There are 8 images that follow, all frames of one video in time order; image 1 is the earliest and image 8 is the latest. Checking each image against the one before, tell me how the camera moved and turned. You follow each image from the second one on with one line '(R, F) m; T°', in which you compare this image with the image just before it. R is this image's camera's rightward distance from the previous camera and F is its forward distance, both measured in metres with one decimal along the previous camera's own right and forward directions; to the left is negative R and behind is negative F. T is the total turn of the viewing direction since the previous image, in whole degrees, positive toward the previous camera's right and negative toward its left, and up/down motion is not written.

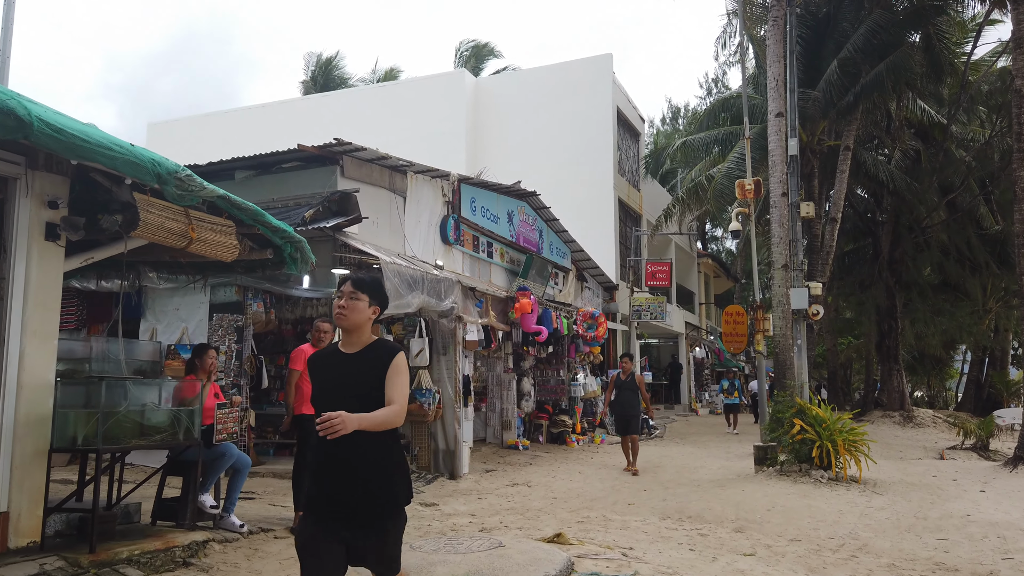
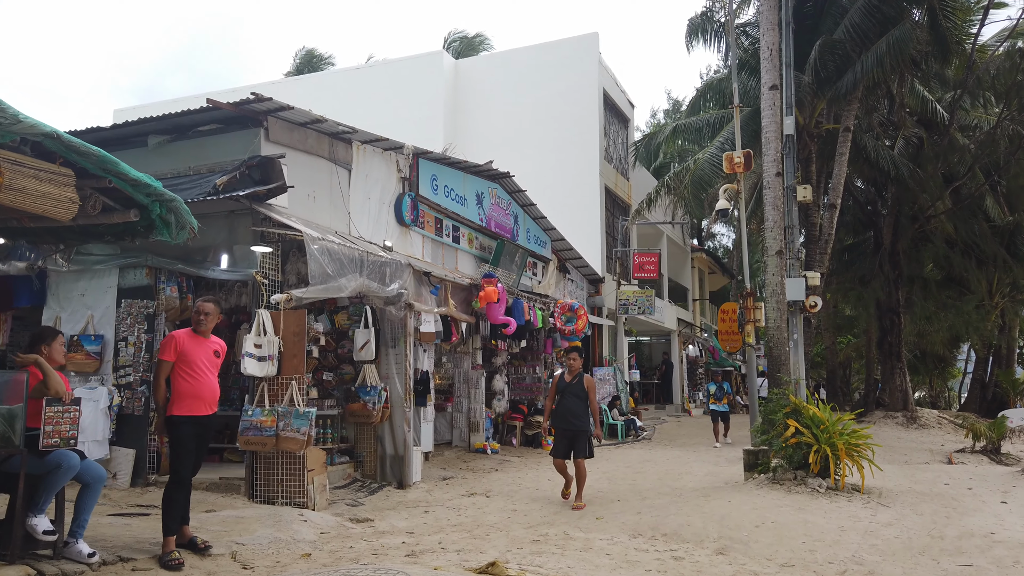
(+0.5, +1.2) m; 0°
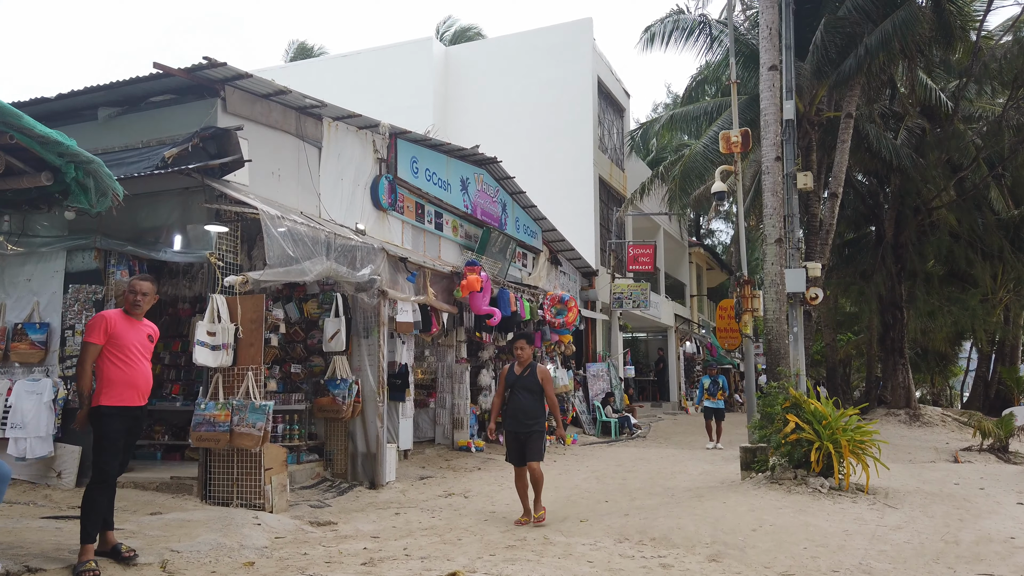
(+0.2, +0.6) m; 0°
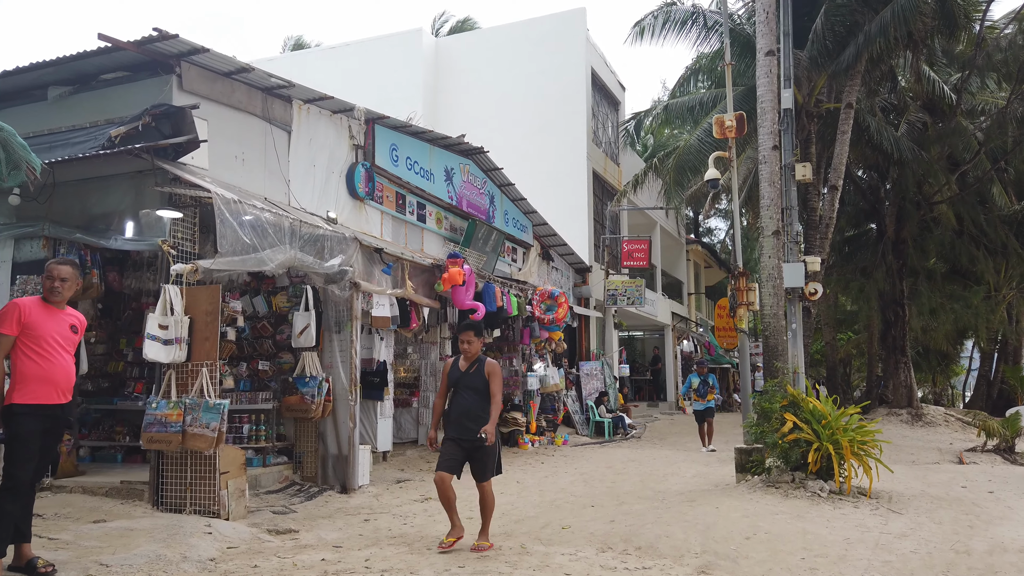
(+0.2, +0.5) m; 0°
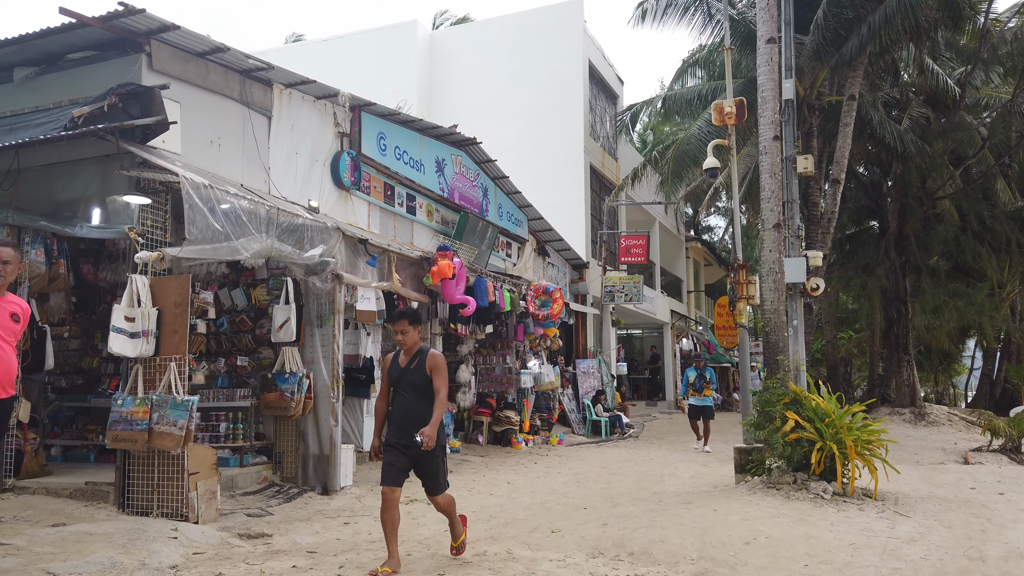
(+0.1, +0.3) m; 0°
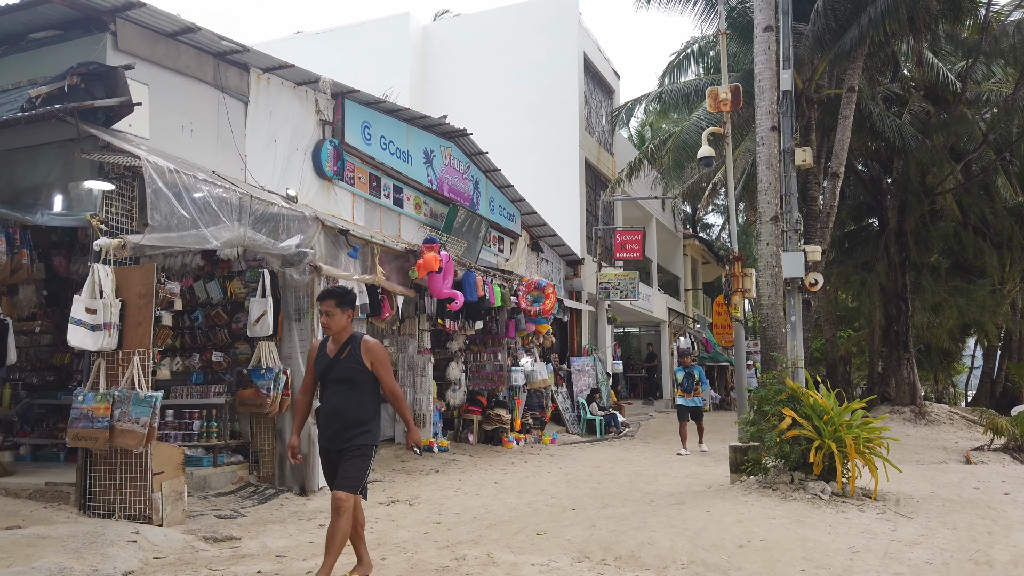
(+0.1, +0.3) m; 0°
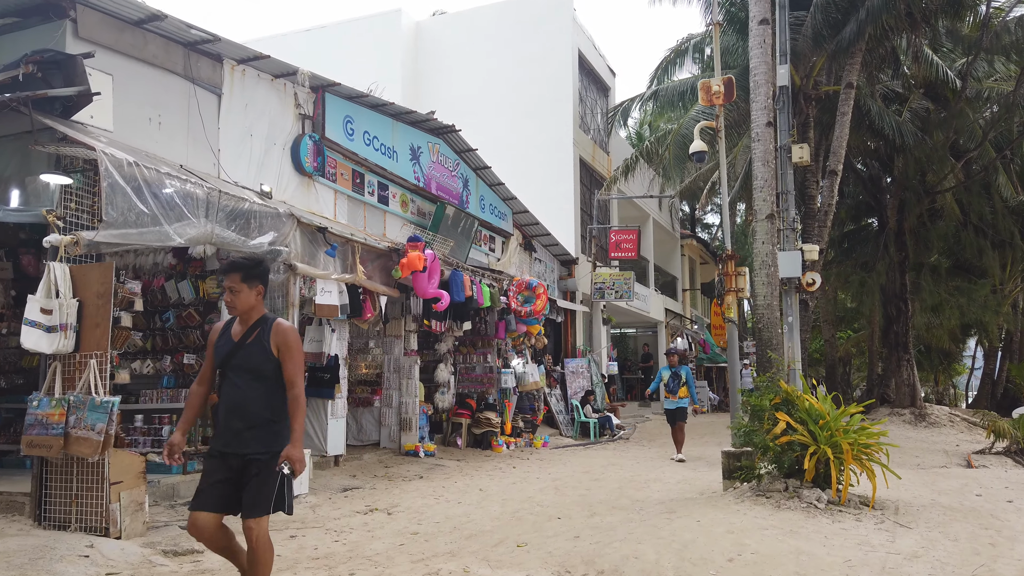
(+0.2, +0.3) m; 0°
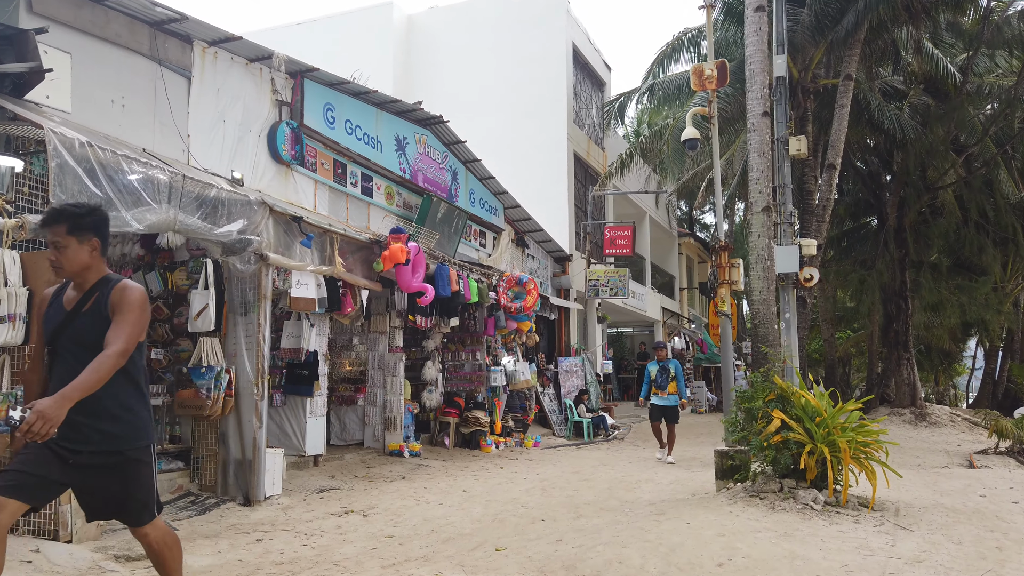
(+0.2, +0.3) m; 0°
